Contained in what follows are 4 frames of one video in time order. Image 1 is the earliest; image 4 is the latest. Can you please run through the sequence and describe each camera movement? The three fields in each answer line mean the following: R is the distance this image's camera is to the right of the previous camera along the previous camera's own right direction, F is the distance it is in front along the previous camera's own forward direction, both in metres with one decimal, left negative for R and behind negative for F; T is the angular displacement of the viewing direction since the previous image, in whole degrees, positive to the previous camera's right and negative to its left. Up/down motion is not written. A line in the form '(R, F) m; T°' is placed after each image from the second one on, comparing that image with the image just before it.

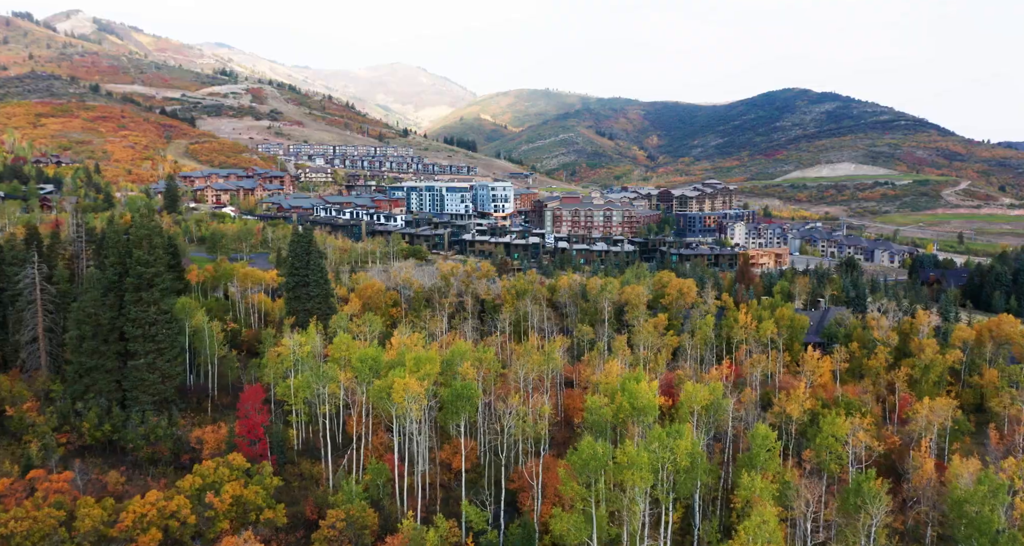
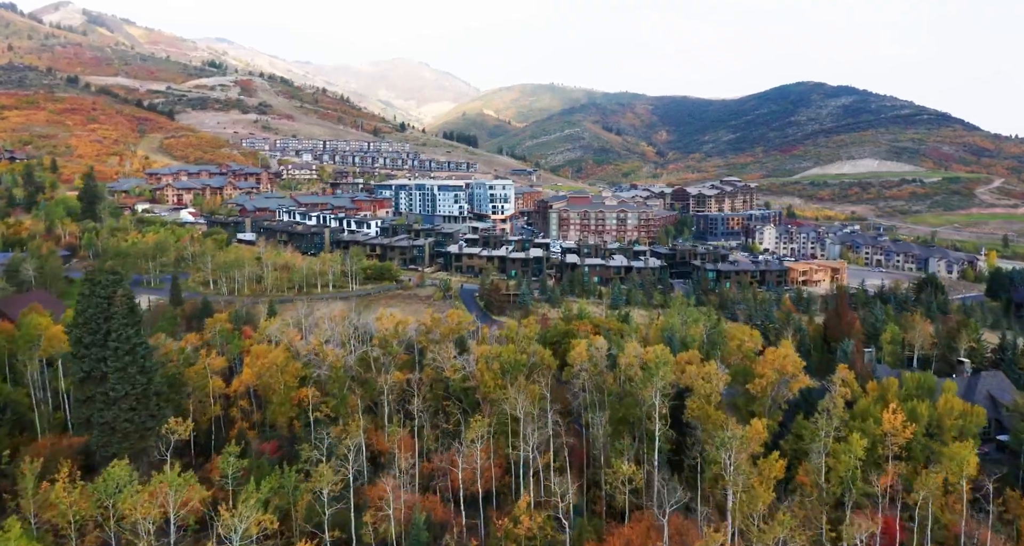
(+0.9, +18.1) m; 0°
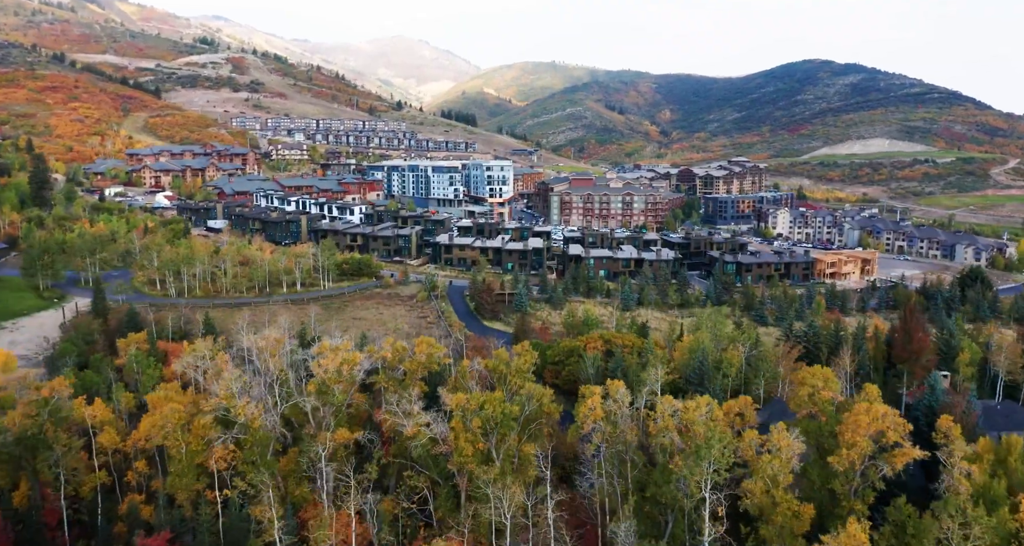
(+0.4, +7.5) m; 0°
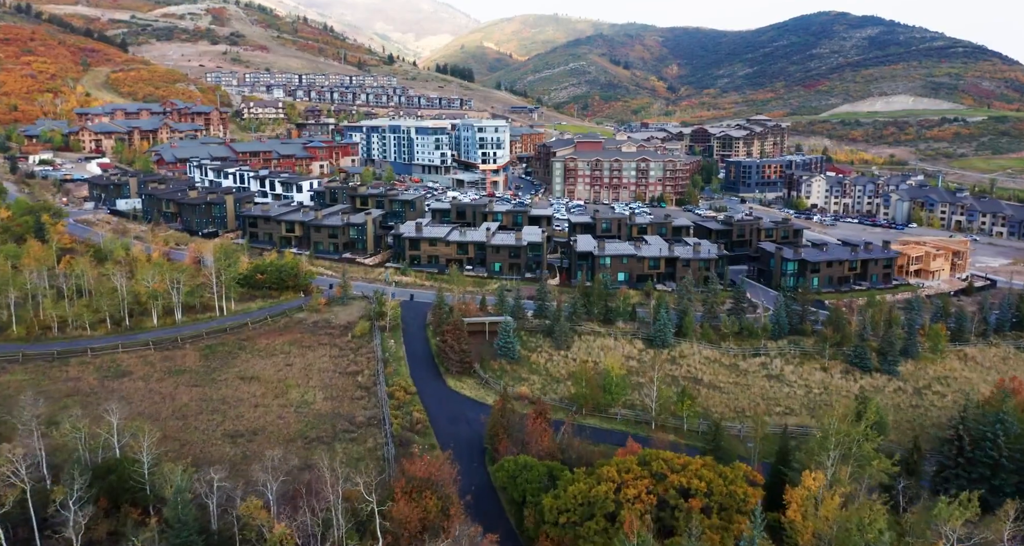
(+0.9, +16.1) m; 0°
